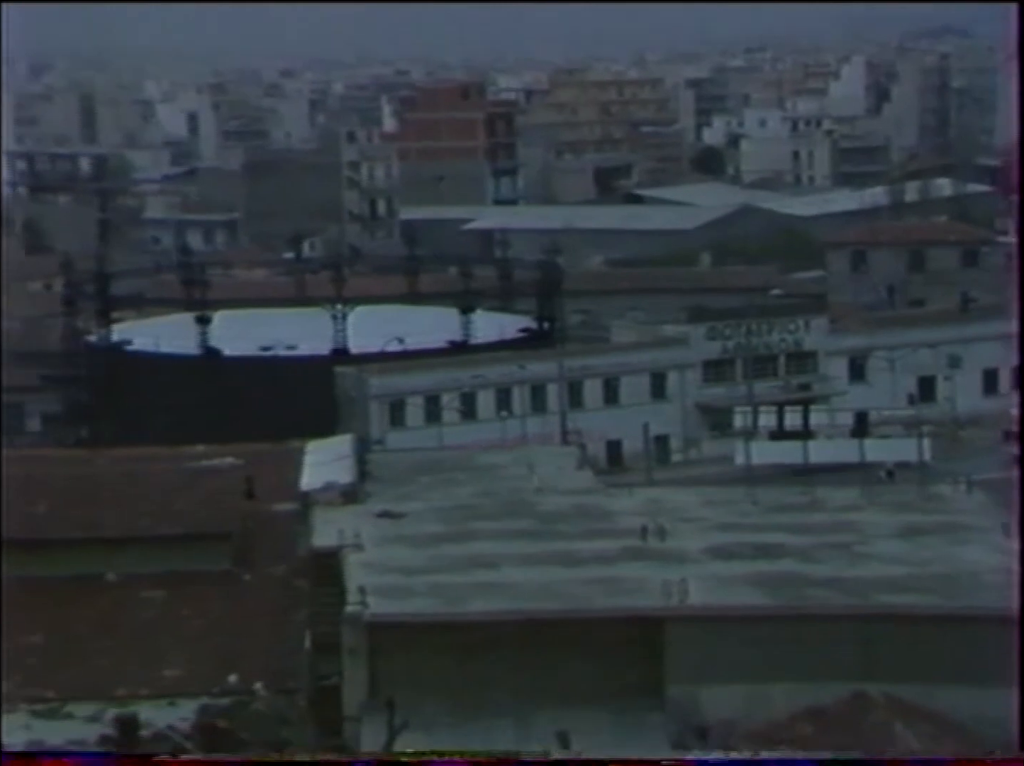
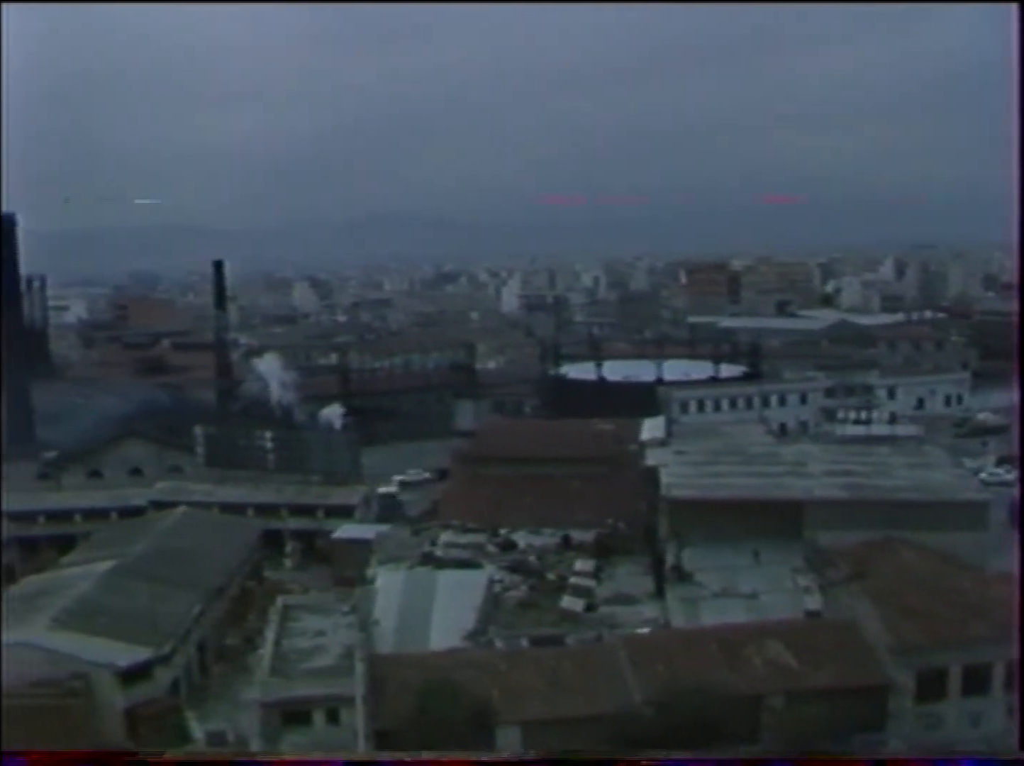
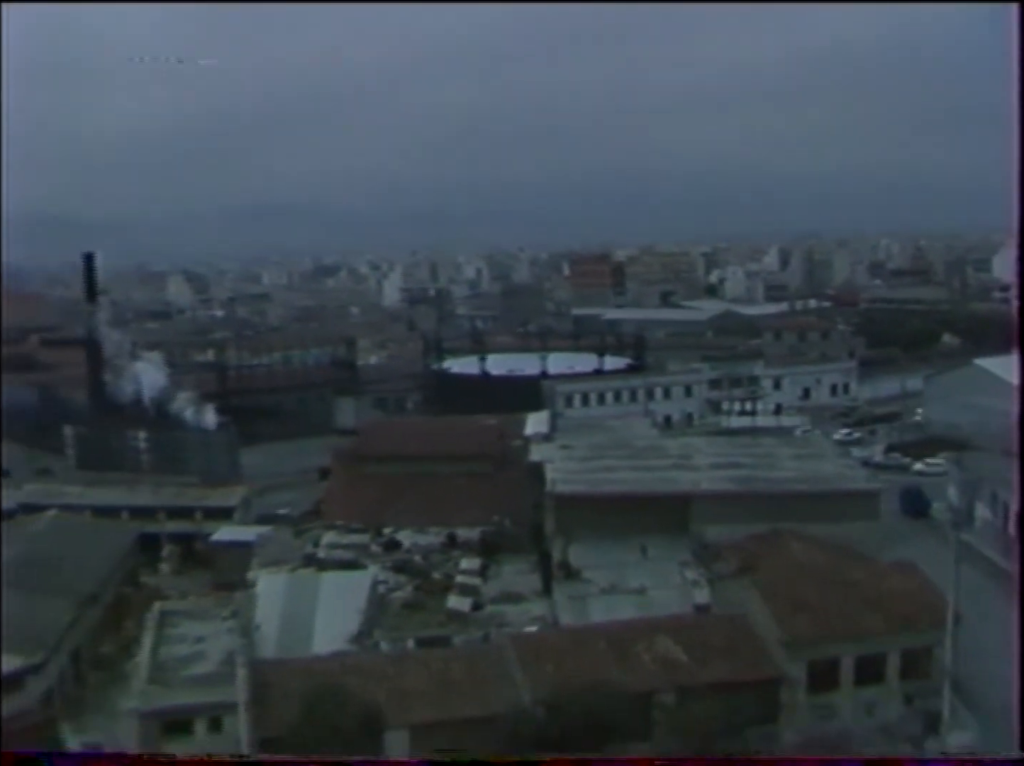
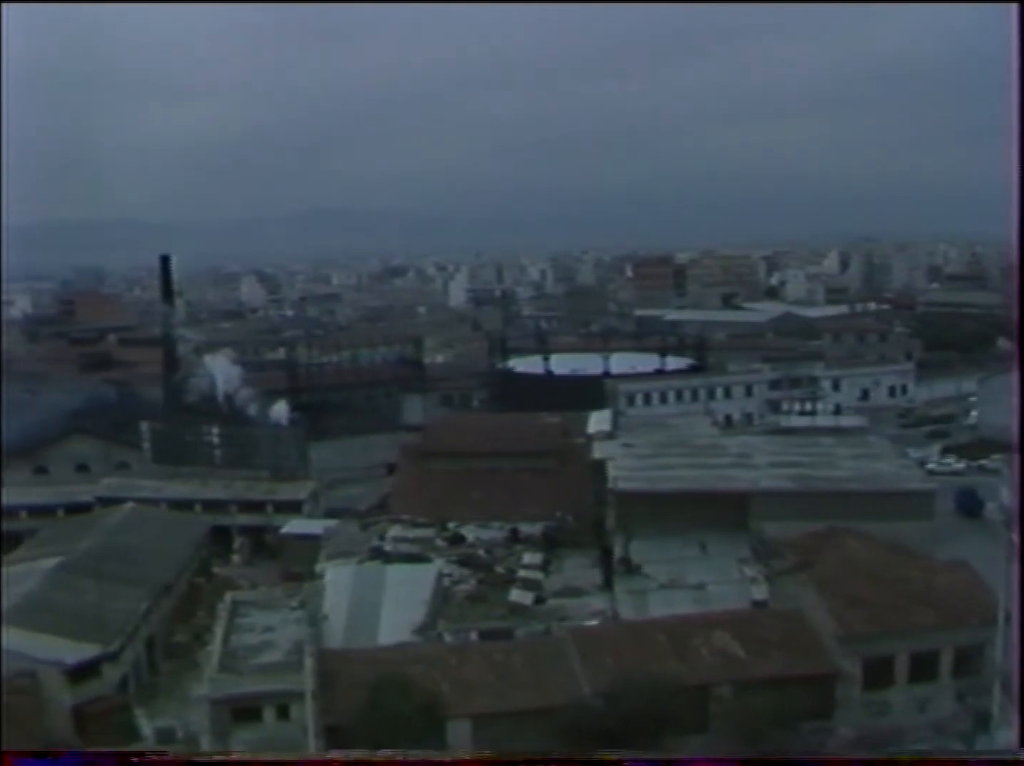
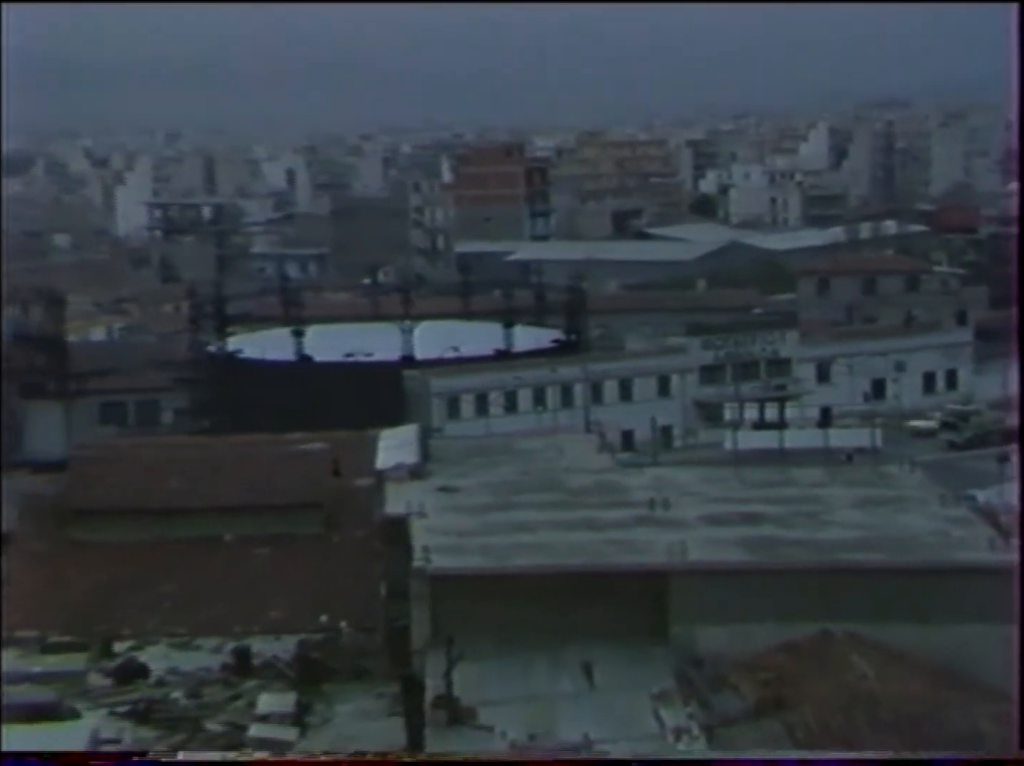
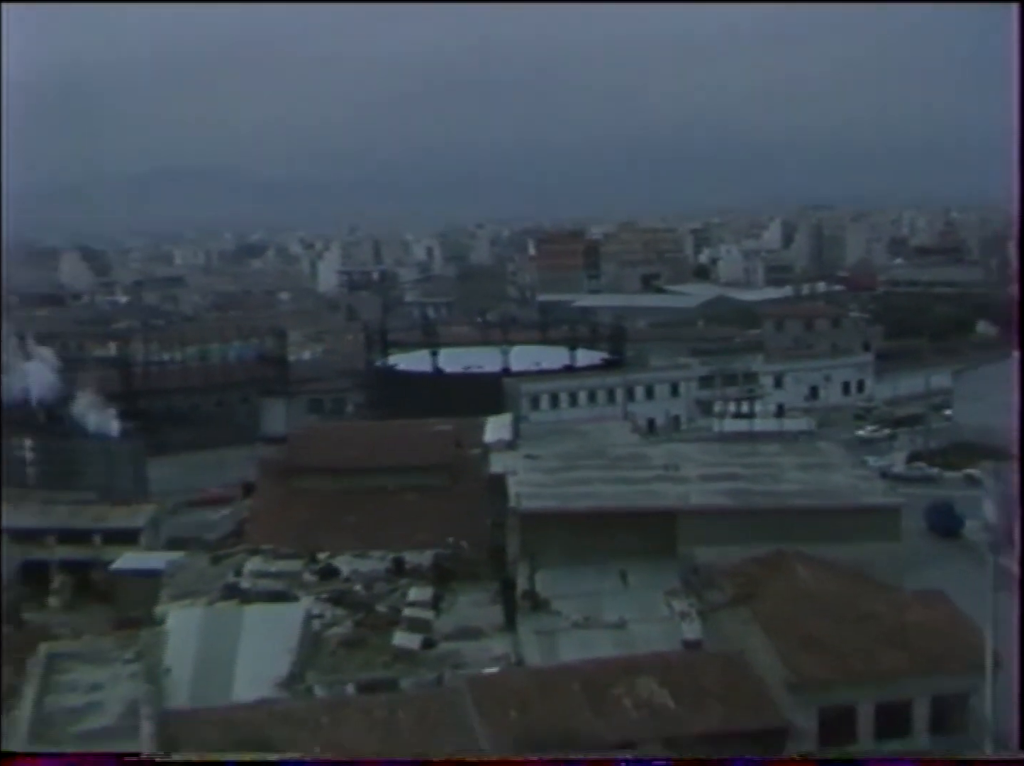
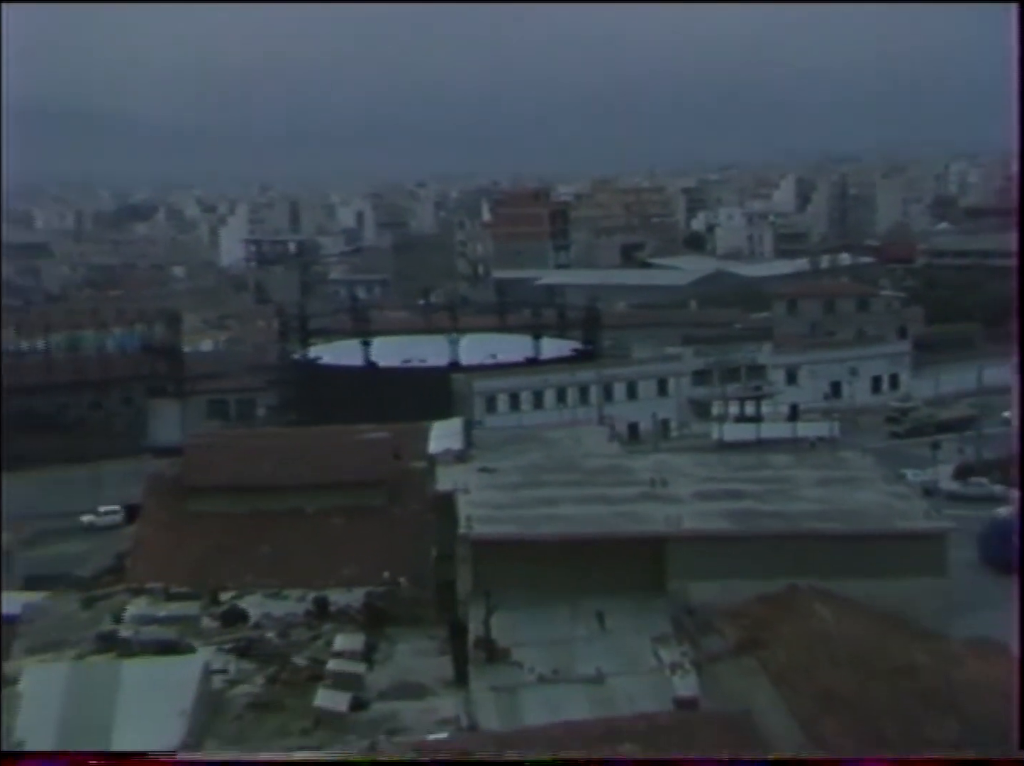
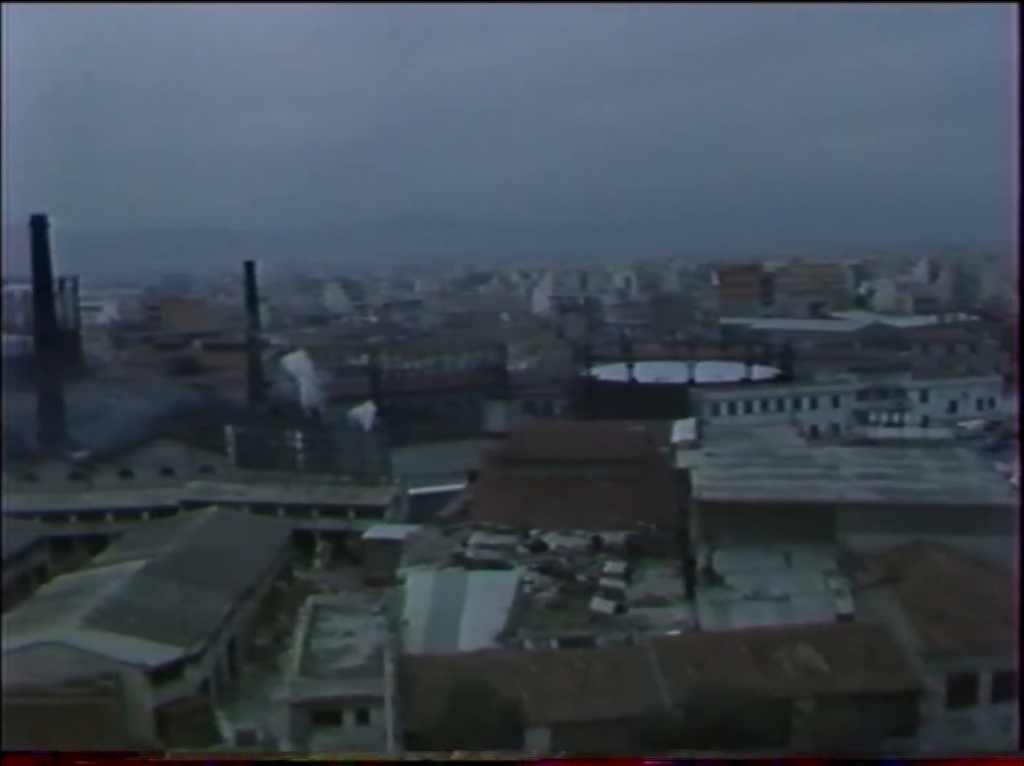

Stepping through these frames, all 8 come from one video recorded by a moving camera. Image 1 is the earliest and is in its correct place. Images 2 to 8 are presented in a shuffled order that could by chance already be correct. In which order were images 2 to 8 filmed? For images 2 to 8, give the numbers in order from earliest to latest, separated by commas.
5, 7, 6, 3, 4, 2, 8
